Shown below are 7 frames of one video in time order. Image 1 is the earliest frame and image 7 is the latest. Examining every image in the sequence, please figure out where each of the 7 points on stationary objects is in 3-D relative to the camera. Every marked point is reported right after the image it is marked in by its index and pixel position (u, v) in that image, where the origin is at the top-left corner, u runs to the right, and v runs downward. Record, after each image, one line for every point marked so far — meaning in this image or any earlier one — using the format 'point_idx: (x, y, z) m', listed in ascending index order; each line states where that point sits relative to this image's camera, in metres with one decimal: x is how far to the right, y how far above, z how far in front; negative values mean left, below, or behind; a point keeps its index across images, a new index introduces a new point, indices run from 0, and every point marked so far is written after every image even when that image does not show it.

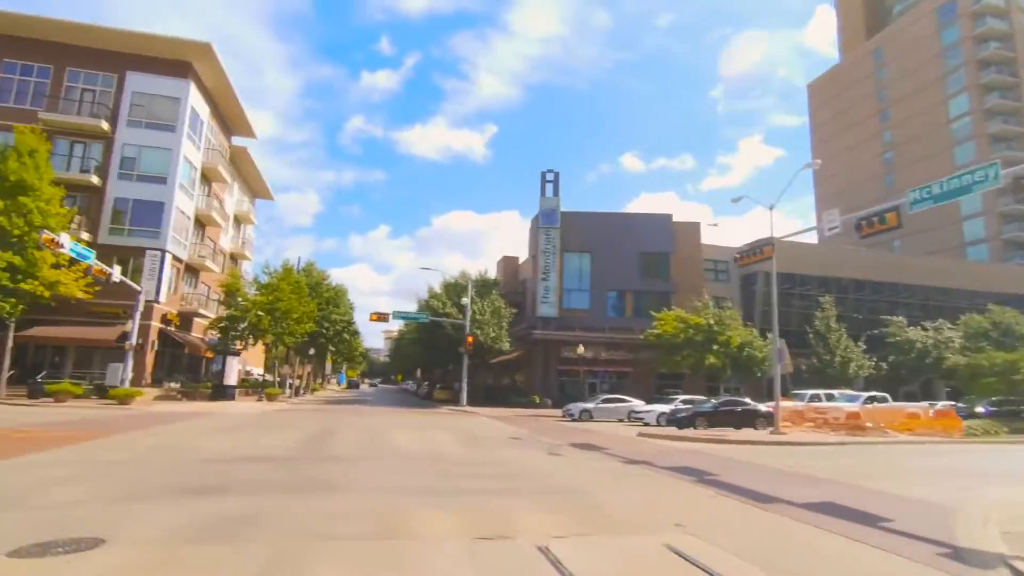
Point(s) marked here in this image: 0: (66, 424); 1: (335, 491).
0: (-15.5, -4.7, +19.3) m
1: (-2.8, -3.3, +8.9) m
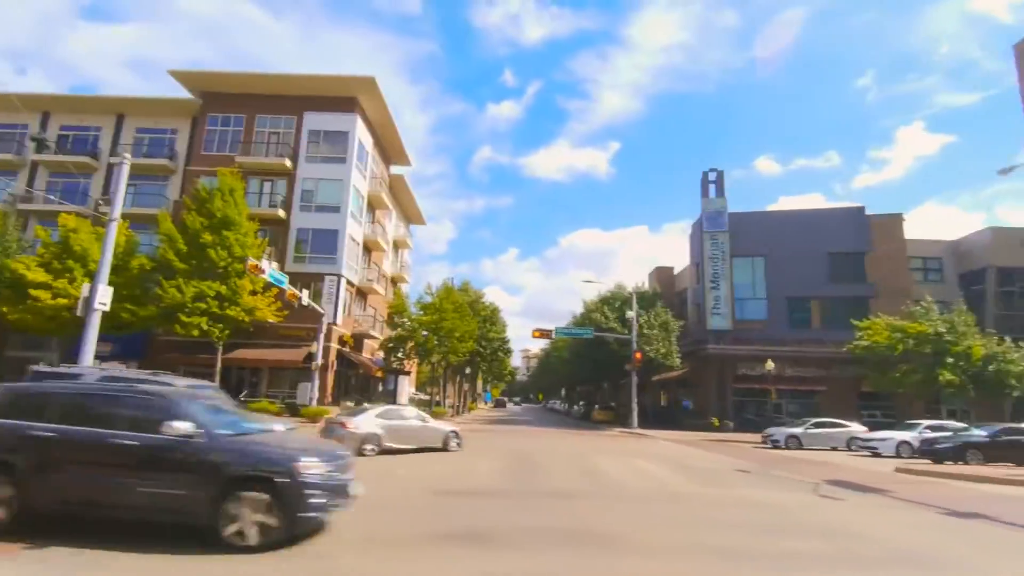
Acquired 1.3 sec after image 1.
0: (-8.6, -5.5, +19.9) m
1: (+1.3, -3.2, +6.9) m
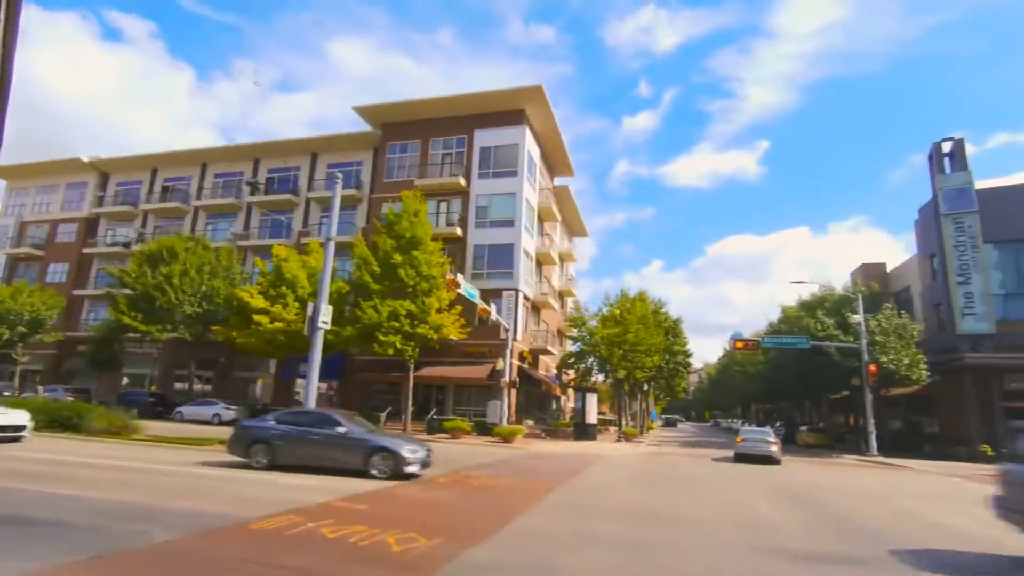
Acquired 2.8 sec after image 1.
0: (-0.9, -5.9, +18.6) m
1: (+5.2, -2.8, +3.6) m
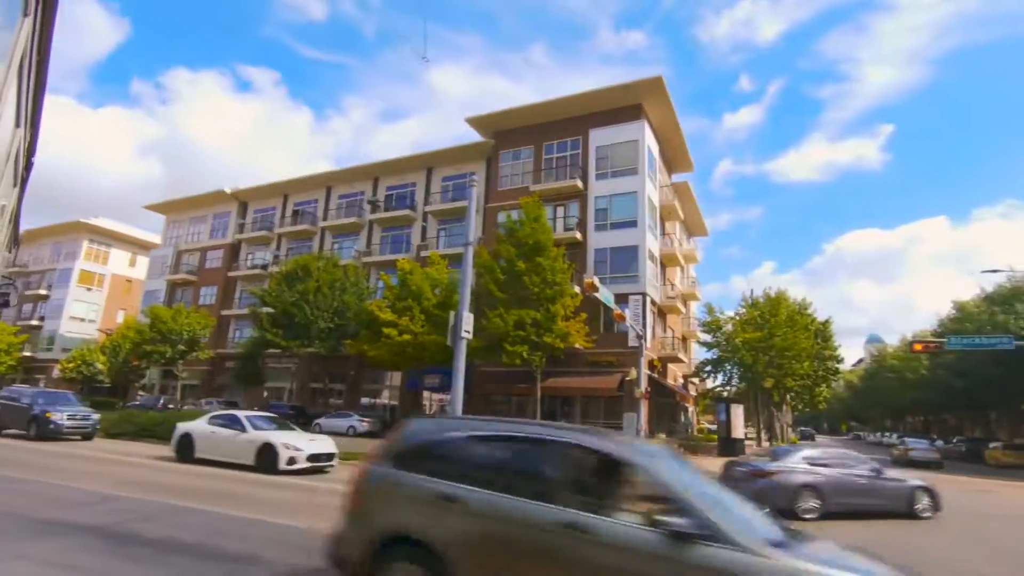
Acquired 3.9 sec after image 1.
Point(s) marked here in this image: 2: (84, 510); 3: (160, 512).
0: (+3.9, -5.9, +16.7) m
1: (+7.1, -2.3, +0.9) m
2: (-5.8, -3.0, +7.6) m
3: (-4.9, -3.1, +7.8) m
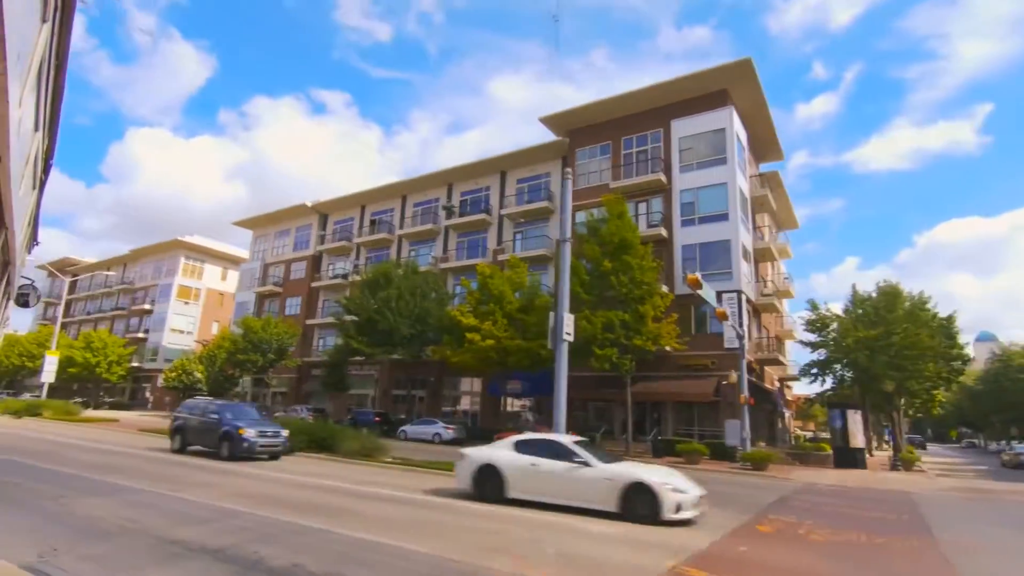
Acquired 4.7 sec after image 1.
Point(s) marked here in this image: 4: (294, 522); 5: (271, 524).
0: (+6.9, -5.7, +14.9) m
1: (+8.1, -1.9, -1.1) m
2: (-3.9, -3.0, +7.0) m
3: (-3.0, -3.1, +7.1) m
4: (-3.0, -3.2, +7.7) m
5: (-3.2, -3.2, +7.4) m
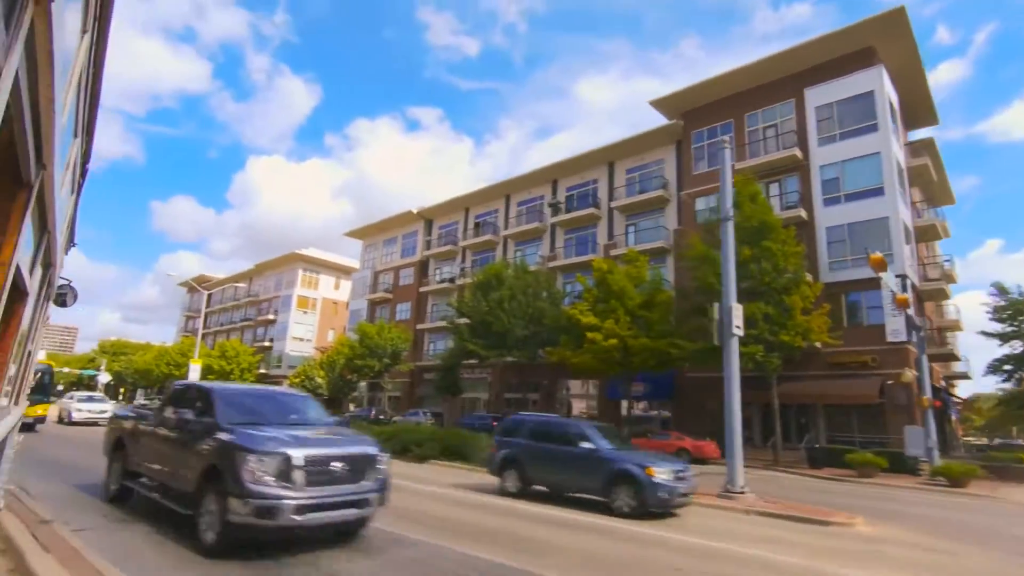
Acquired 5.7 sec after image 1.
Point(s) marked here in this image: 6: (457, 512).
0: (+10.6, -5.1, +11.7) m
1: (+9.1, -1.3, -4.2) m
2: (-1.4, -2.8, +5.7) m
3: (-0.5, -2.9, +5.7) m
4: (-0.4, -3.0, +6.2) m
5: (-0.7, -2.9, +6.0) m
6: (-1.0, -4.0, +10.0) m
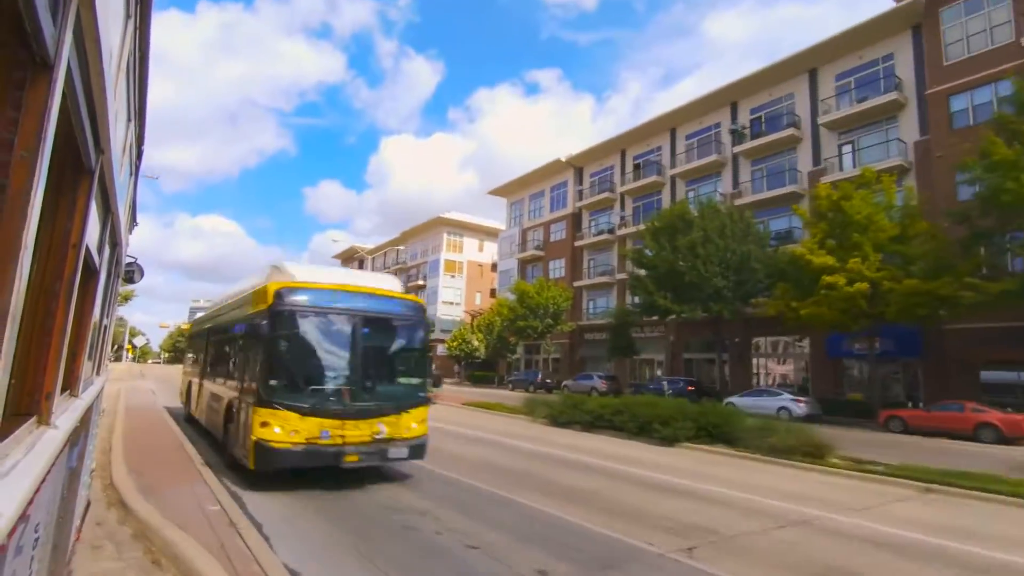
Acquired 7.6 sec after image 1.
0: (+15.5, -3.2, +4.7) m
1: (+10.2, -0.6, -10.7) m
2: (+2.3, -1.9, +1.5) m
3: (+3.2, -1.9, +1.2) m
4: (+3.4, -2.0, +1.7) m
5: (+3.1, -1.9, +1.6) m
6: (+3.8, -2.7, +5.6) m
